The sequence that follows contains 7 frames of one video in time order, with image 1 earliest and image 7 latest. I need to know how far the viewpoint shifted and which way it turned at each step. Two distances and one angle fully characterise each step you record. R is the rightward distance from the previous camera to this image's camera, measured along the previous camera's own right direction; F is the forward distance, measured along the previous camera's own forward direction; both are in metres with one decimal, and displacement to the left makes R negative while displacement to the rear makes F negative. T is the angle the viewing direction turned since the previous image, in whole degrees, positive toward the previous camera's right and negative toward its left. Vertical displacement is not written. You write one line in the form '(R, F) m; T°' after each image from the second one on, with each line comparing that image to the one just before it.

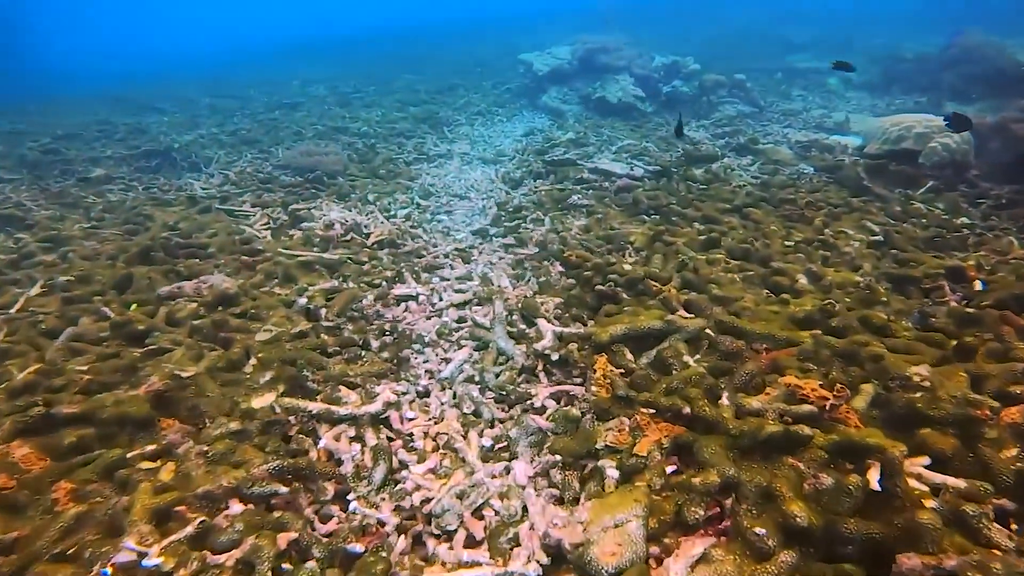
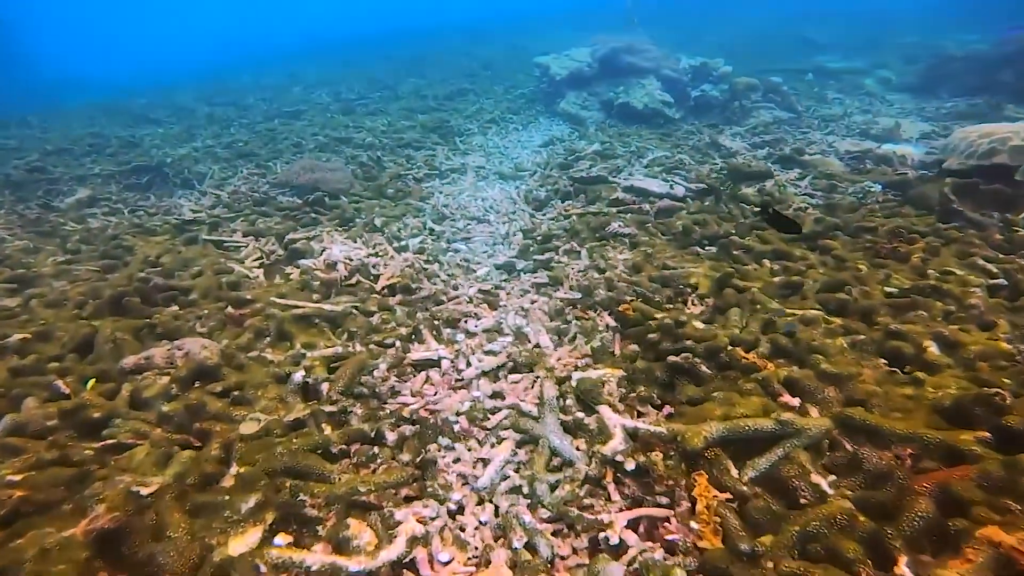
(-0.2, +0.9) m; 0°
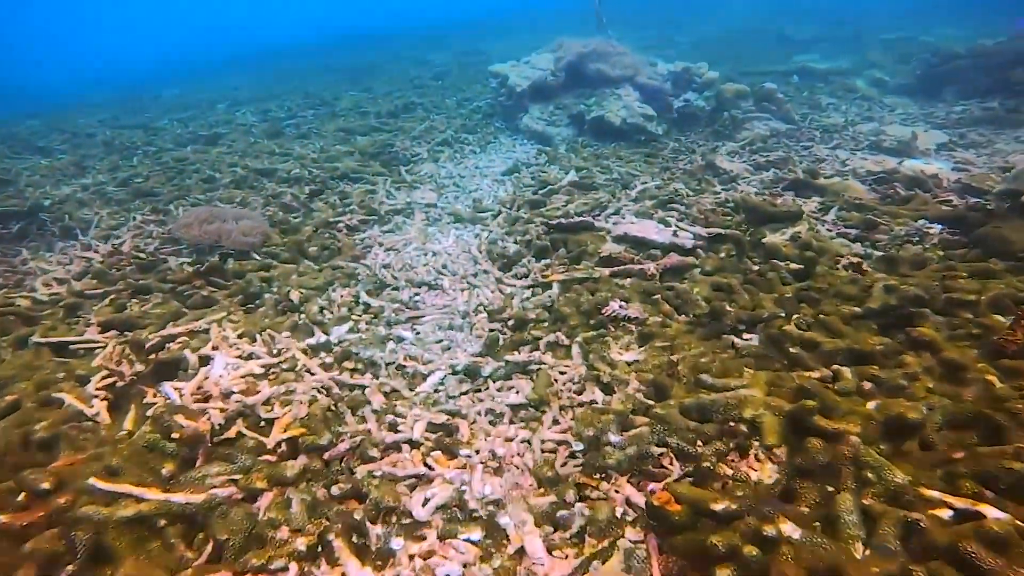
(0.0, +1.7) m; +3°
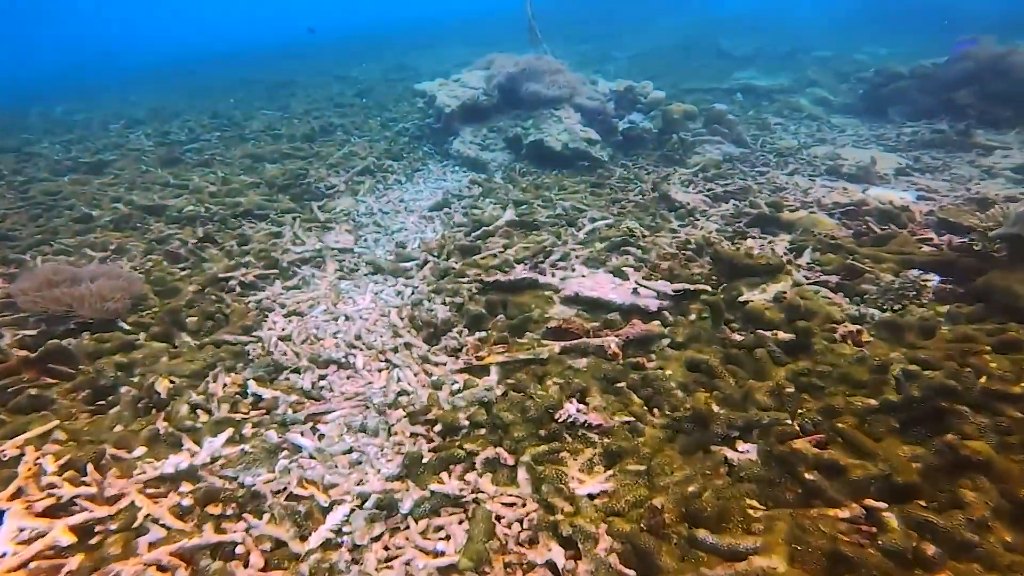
(+0.1, +1.0) m; +5°
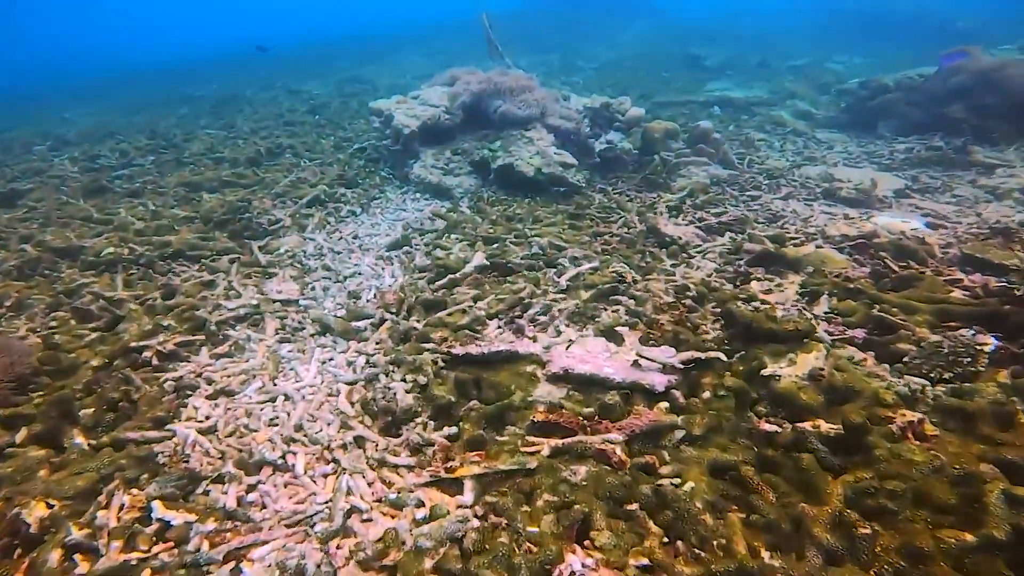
(0.0, +0.9) m; +3°
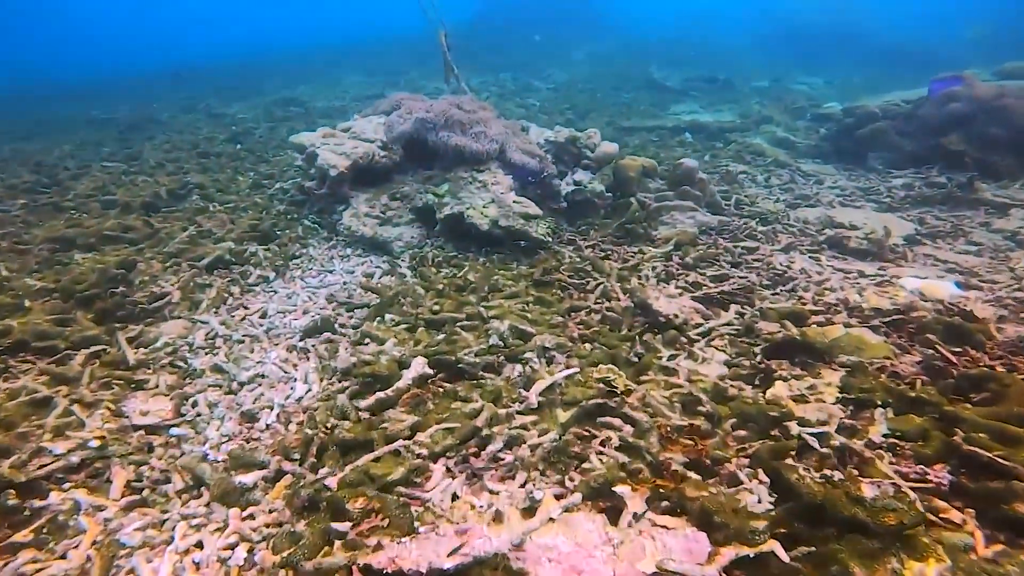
(0.0, +1.4) m; +4°
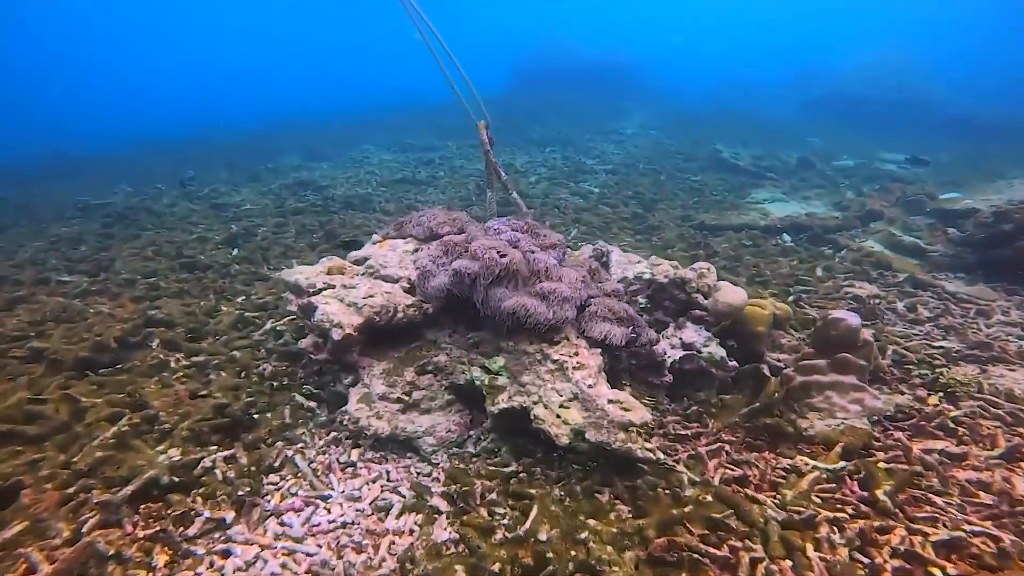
(-0.4, +2.2) m; -2°
